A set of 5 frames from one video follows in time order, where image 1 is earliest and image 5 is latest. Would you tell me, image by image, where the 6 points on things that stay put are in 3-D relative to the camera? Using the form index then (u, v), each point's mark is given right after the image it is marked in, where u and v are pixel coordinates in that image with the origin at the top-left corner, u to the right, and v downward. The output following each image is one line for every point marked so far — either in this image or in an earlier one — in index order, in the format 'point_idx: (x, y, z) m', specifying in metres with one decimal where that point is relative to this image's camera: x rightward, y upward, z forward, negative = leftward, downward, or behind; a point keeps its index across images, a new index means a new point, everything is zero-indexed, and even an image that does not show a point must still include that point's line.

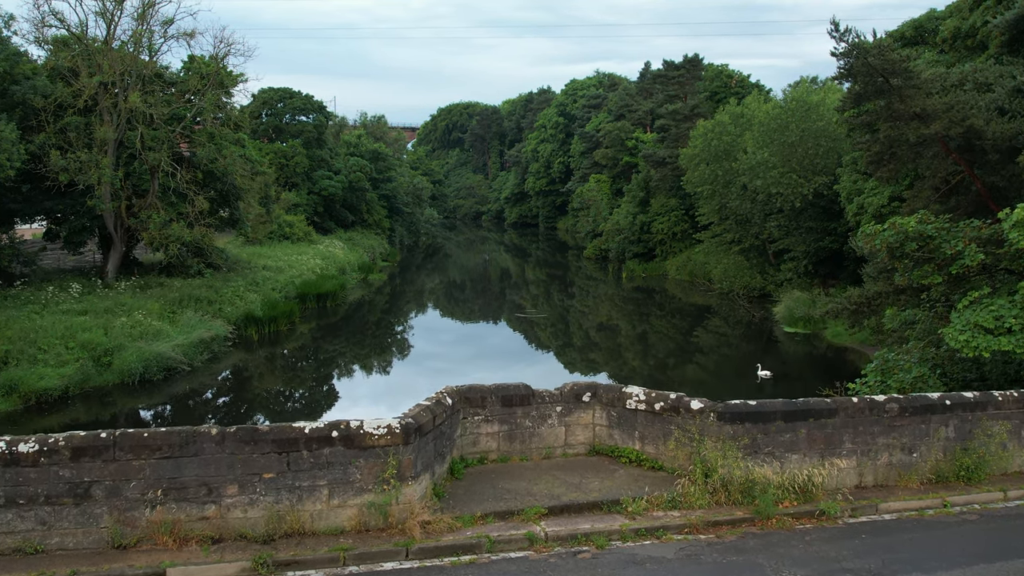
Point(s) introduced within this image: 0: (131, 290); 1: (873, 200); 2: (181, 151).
0: (-10.0, -0.1, +17.6) m
1: (+8.3, +2.0, +15.4) m
2: (-10.0, +4.1, +20.4) m
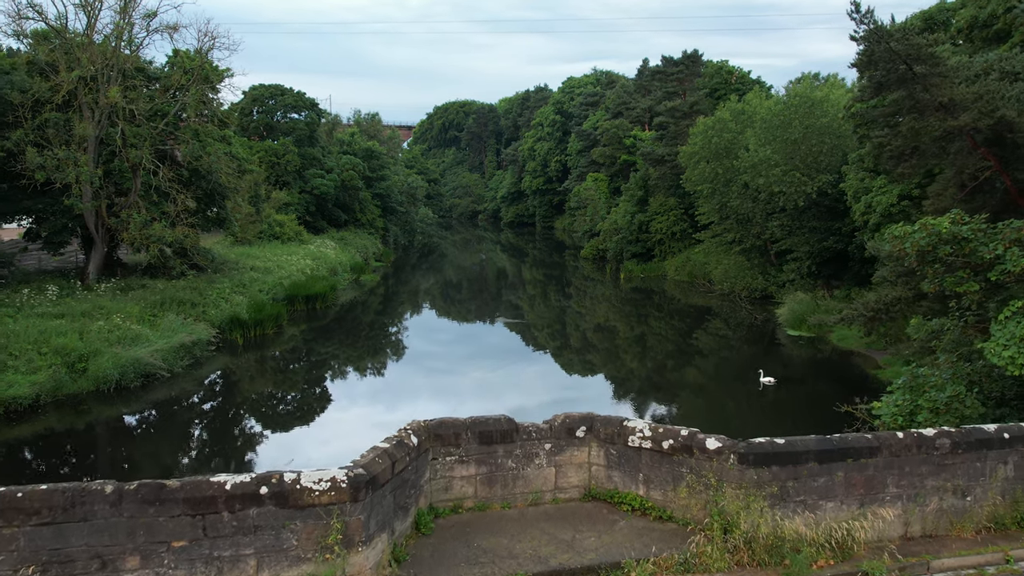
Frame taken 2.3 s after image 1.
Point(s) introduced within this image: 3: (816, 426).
0: (-10.1, -0.1, +17.0) m
1: (+8.2, +2.0, +14.9) m
2: (-10.1, +4.0, +19.7) m
3: (+6.5, -2.9, +14.6) m
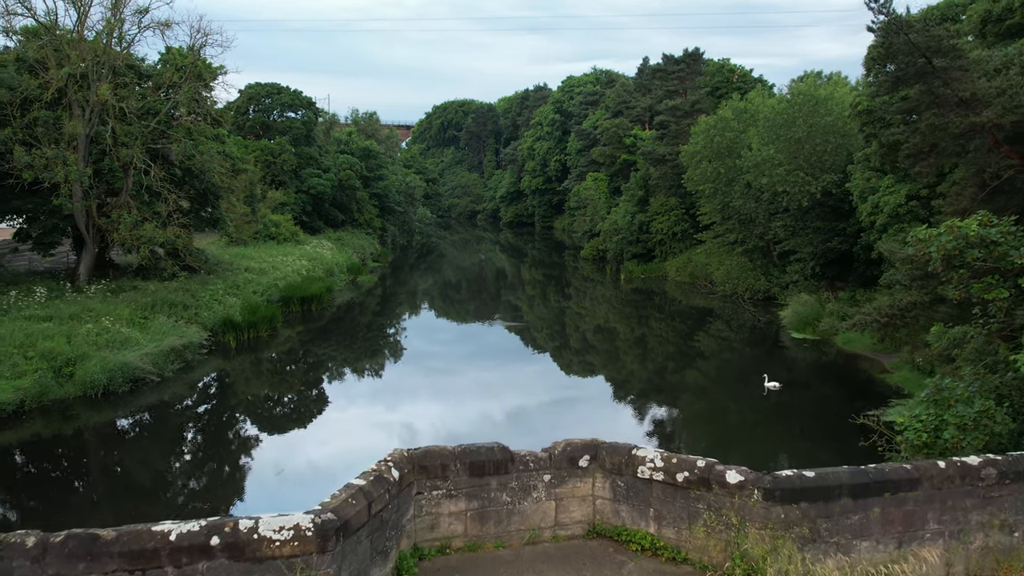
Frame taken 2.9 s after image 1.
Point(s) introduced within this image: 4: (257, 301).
0: (-10.2, -0.2, +16.7) m
1: (+8.1, +1.9, +14.6) m
2: (-10.2, +4.0, +19.4) m
3: (+6.4, -2.9, +14.3) m
4: (-7.4, -0.4, +19.5) m
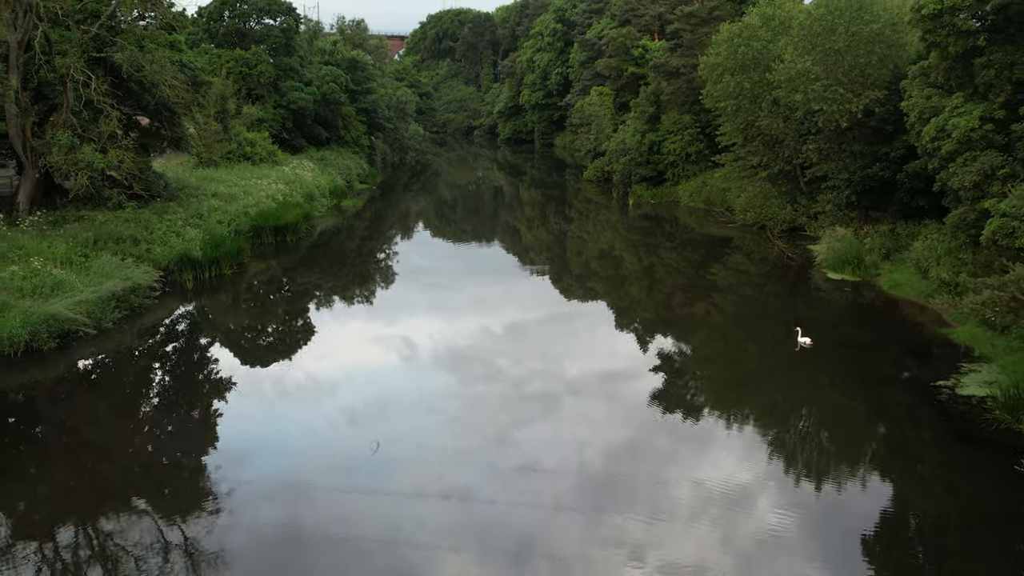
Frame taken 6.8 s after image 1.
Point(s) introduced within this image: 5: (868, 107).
0: (-10.2, +1.3, +14.6) m
1: (+8.1, +3.1, +12.3) m
2: (-10.2, +5.8, +16.8) m
3: (+6.4, -1.8, +12.6) m
4: (-7.4, +1.4, +17.5) m
5: (+9.8, +5.0, +18.6) m
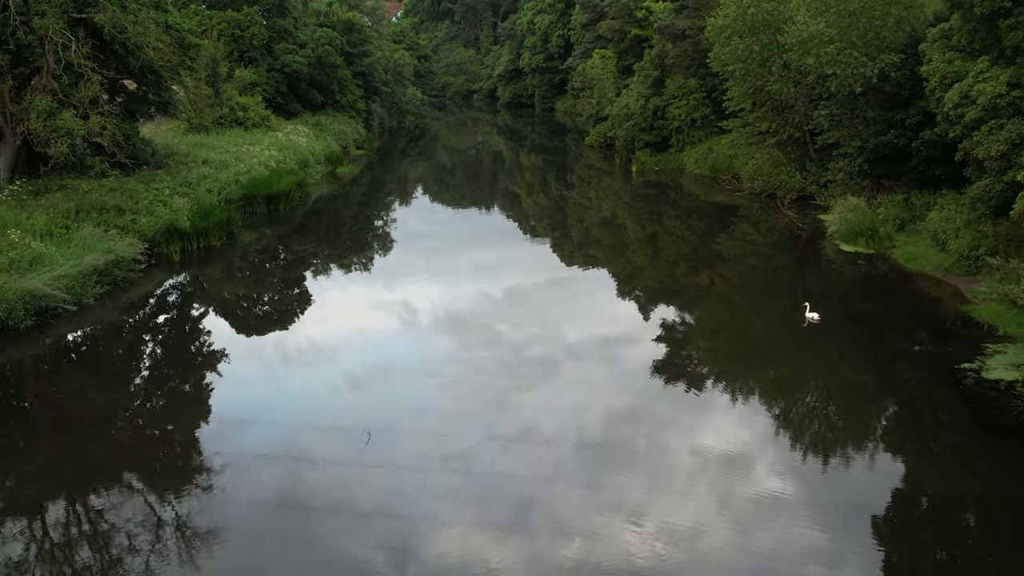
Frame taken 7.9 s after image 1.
0: (-10.2, +1.9, +14.0) m
1: (+8.1, +3.5, +11.7) m
2: (-10.2, +6.5, +16.0) m
3: (+6.4, -1.3, +12.2) m
4: (-7.4, +2.2, +16.9) m
5: (+9.8, +5.8, +17.8) m
